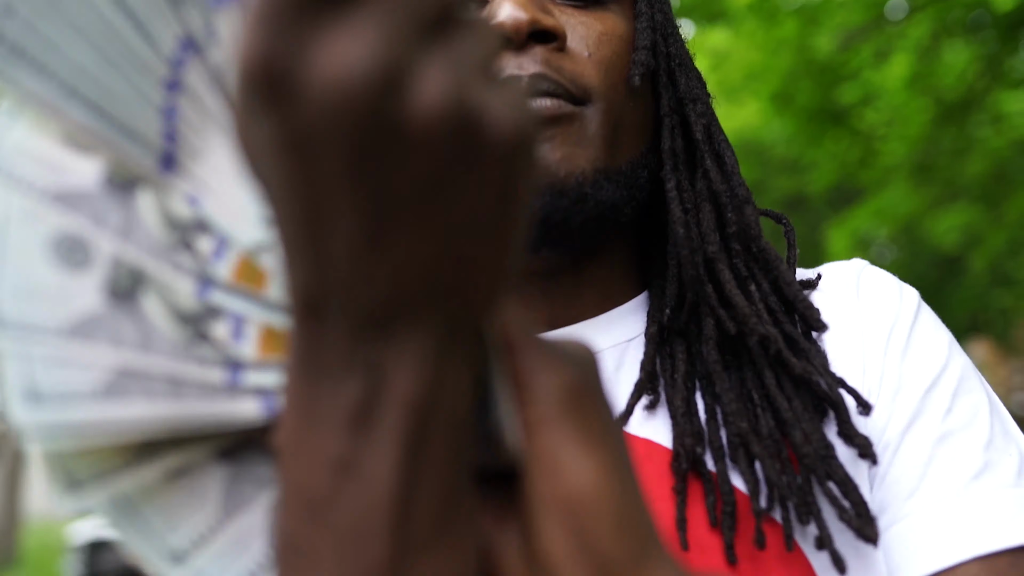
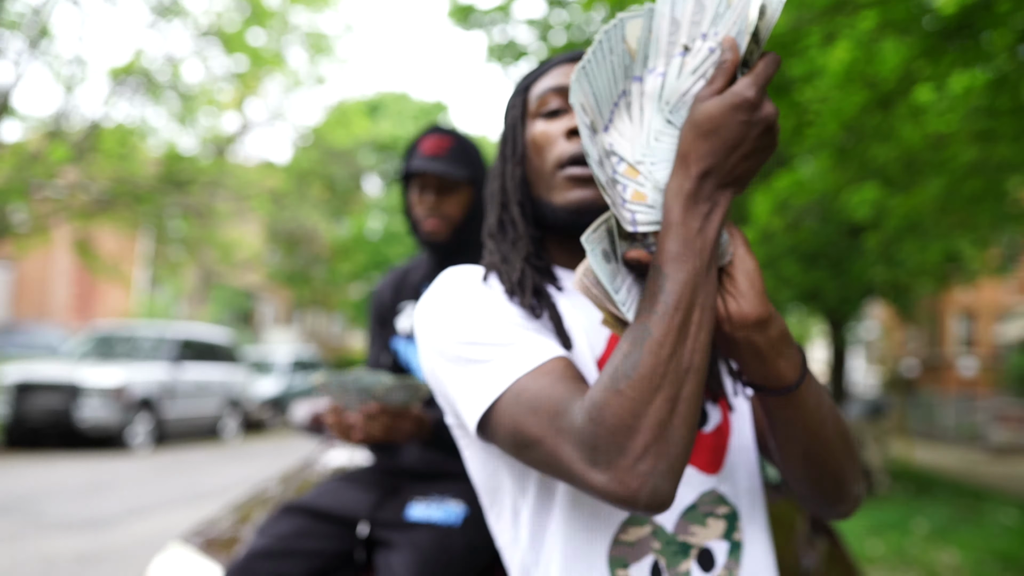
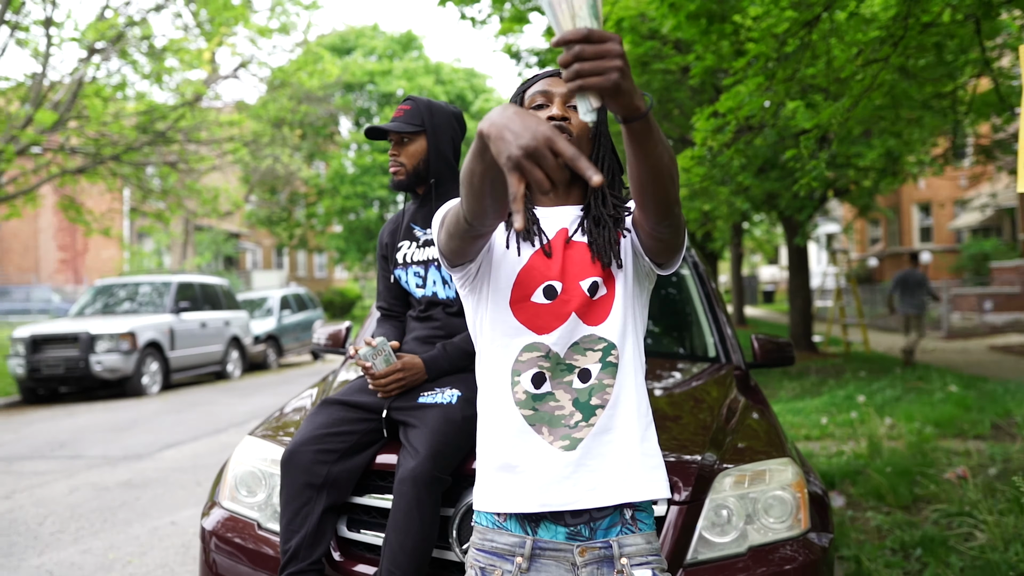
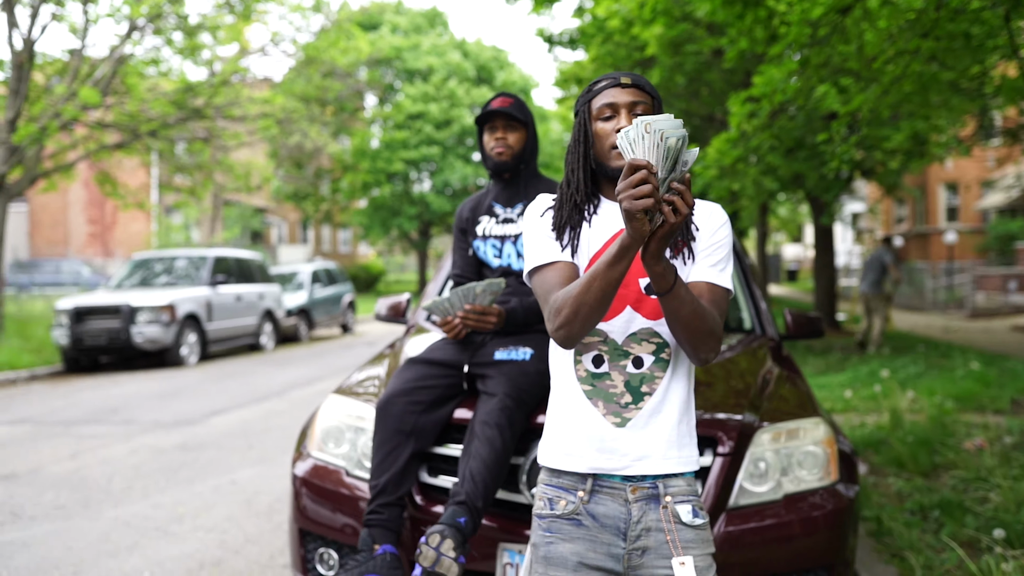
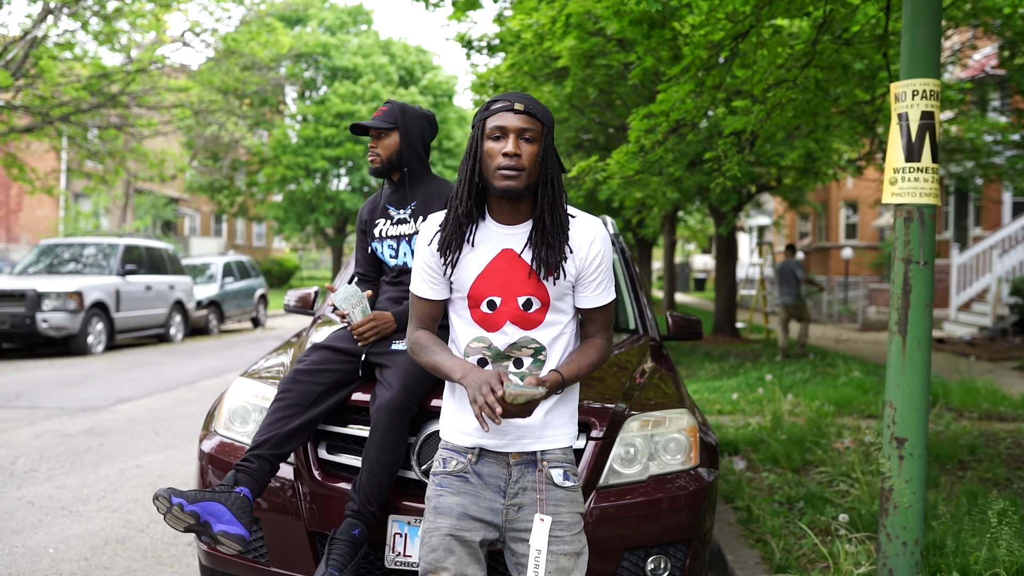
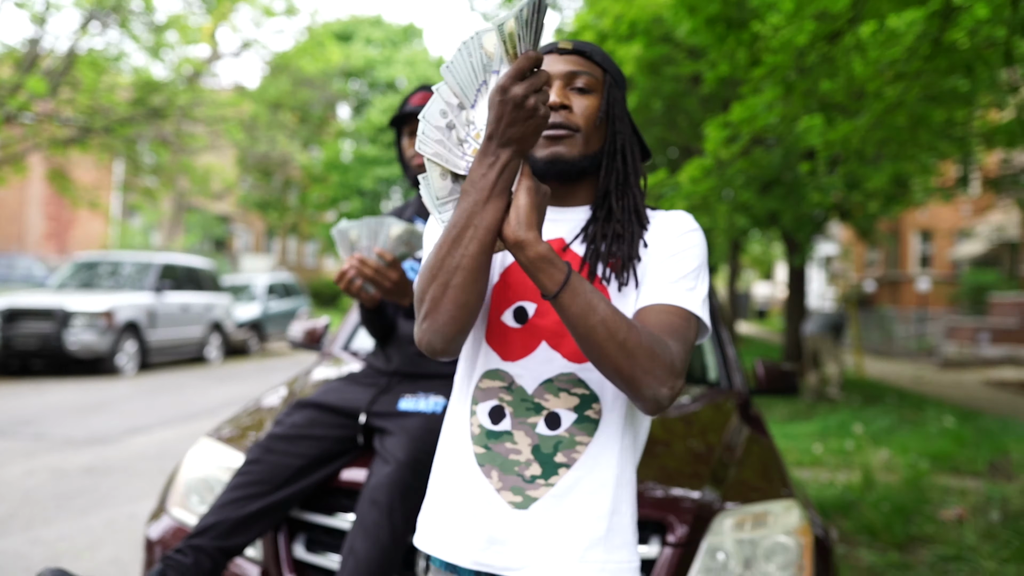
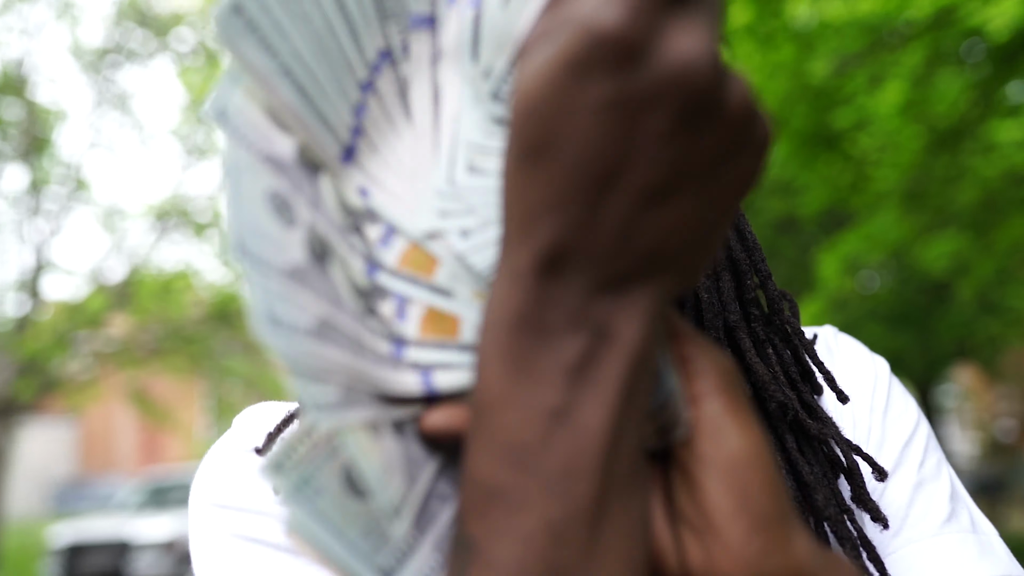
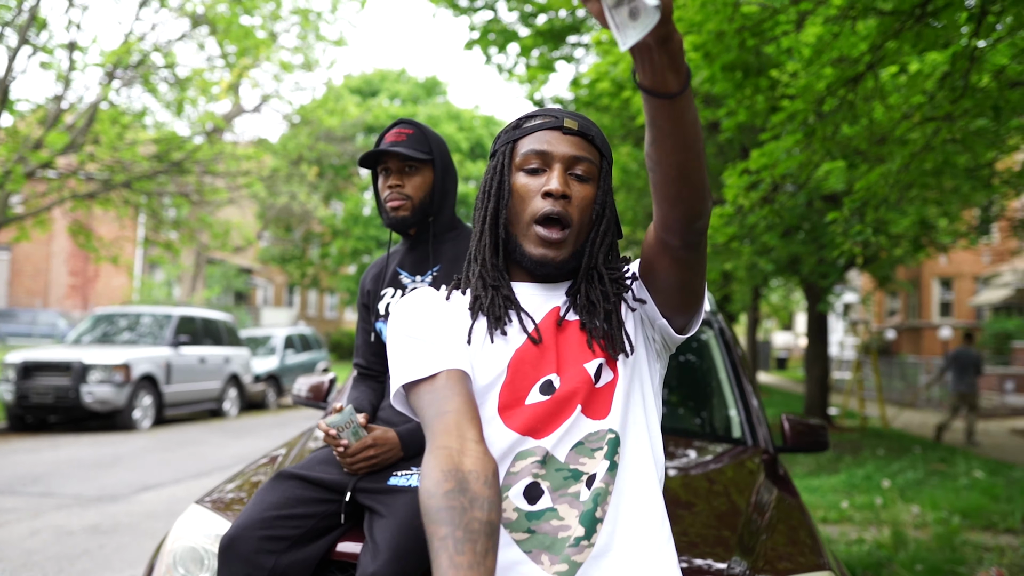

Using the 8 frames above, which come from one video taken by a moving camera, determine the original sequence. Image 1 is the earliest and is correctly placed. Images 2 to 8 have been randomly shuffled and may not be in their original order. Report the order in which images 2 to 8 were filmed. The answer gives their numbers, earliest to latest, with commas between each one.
7, 2, 6, 4, 5, 3, 8
